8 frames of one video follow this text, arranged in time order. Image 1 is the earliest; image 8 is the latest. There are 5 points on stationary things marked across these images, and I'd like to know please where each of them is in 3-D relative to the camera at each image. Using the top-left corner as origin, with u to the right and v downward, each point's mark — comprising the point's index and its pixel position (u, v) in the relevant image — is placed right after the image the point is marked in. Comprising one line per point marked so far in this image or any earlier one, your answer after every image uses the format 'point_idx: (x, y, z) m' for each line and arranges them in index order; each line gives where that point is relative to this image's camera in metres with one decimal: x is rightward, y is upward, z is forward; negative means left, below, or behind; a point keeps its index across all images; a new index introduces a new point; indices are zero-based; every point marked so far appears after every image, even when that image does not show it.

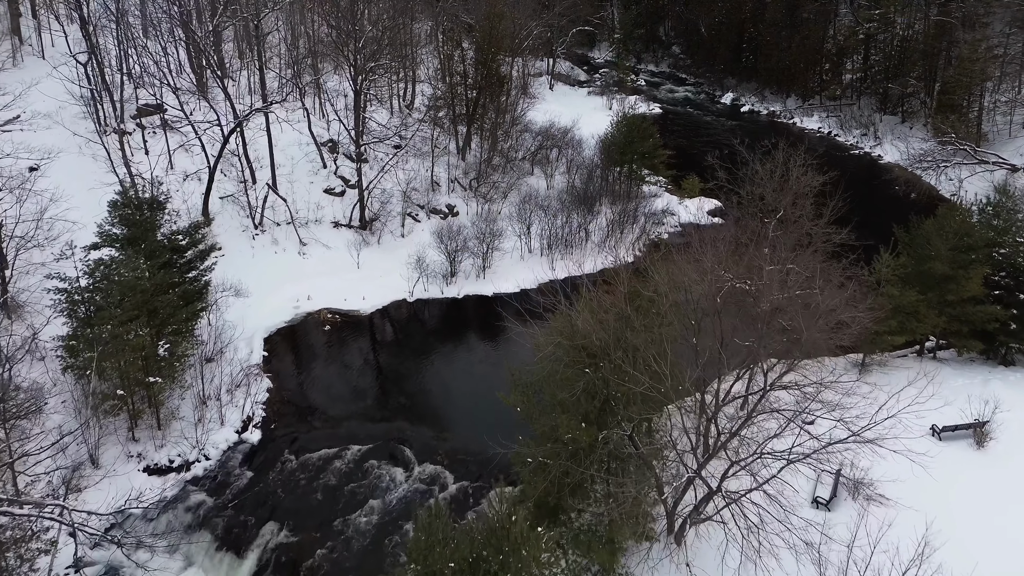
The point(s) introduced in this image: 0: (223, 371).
0: (-7.9, -2.3, +19.5) m
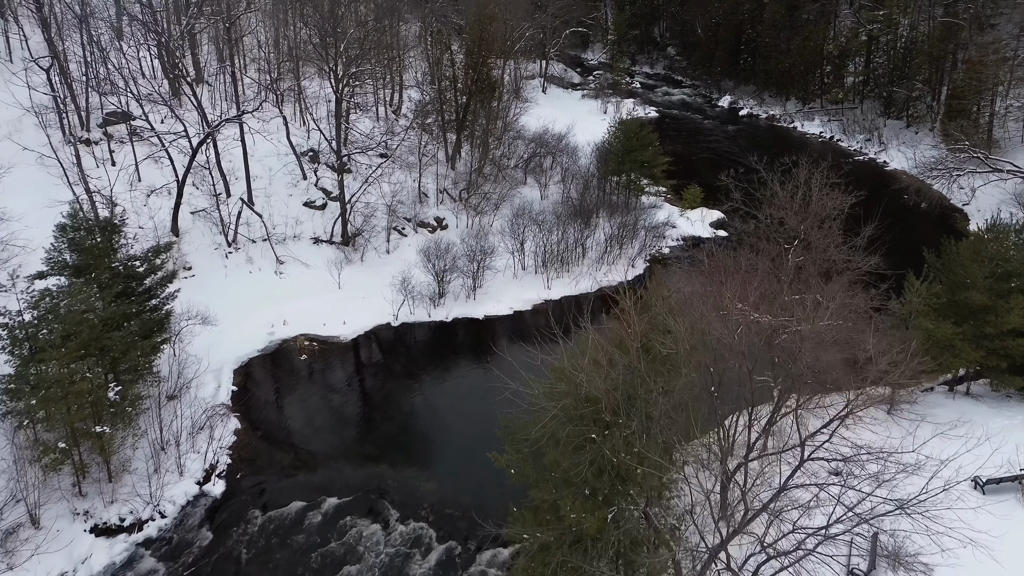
0: (-8.1, -3.1, +17.6) m
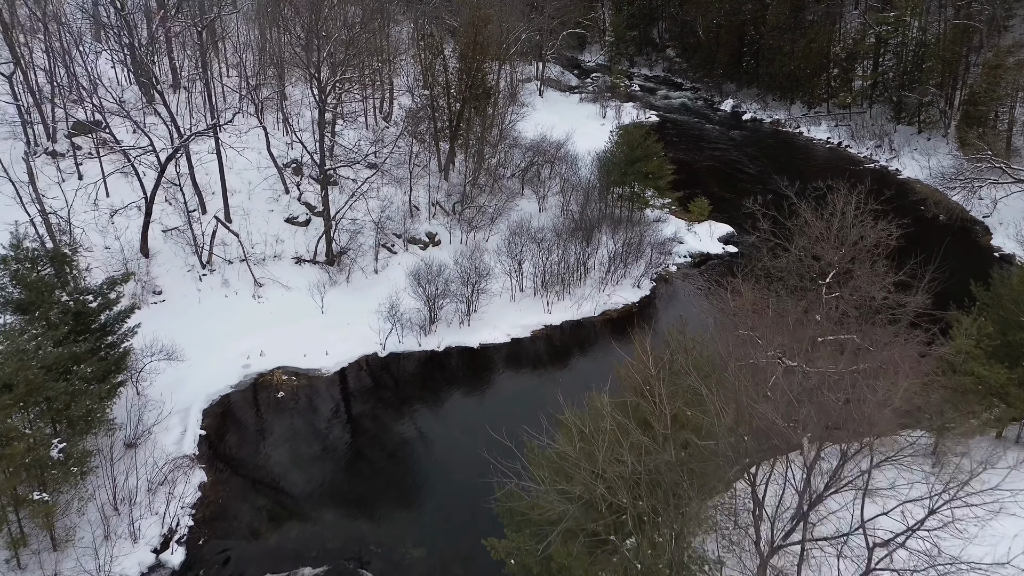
0: (-8.1, -3.9, +15.7) m
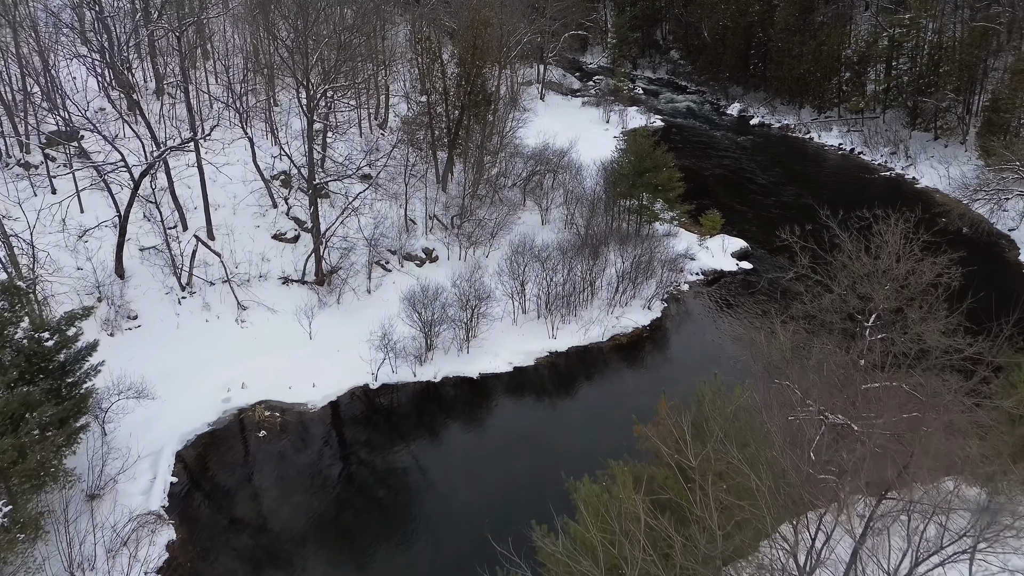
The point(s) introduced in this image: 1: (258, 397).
0: (-8.1, -4.7, +14.1) m
1: (-6.9, -3.0, +19.5) m
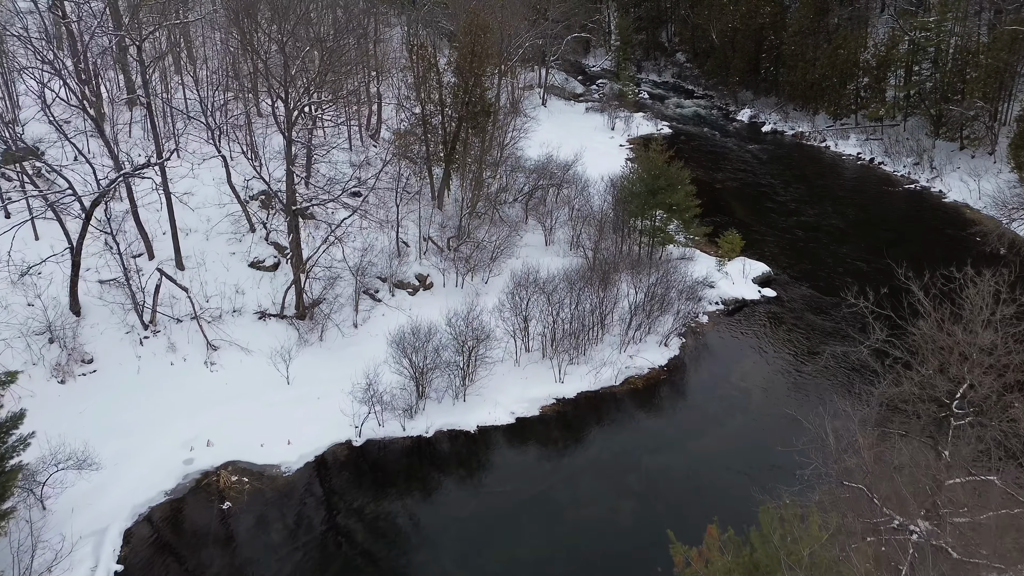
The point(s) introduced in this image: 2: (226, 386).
0: (-8.0, -5.7, +11.7) m
1: (-6.9, -4.0, +17.1) m
2: (-7.7, -2.6, +19.1) m
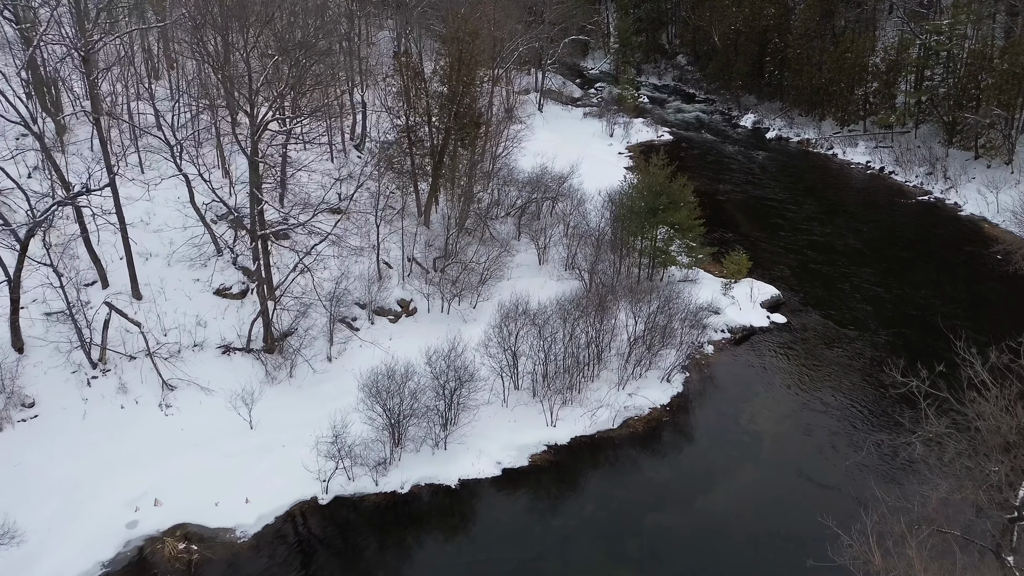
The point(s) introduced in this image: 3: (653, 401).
0: (-8.3, -6.6, +9.8) m
1: (-7.2, -4.9, +15.3) m
2: (-8.0, -3.5, +17.2) m
3: (+3.9, -3.1, +19.8) m
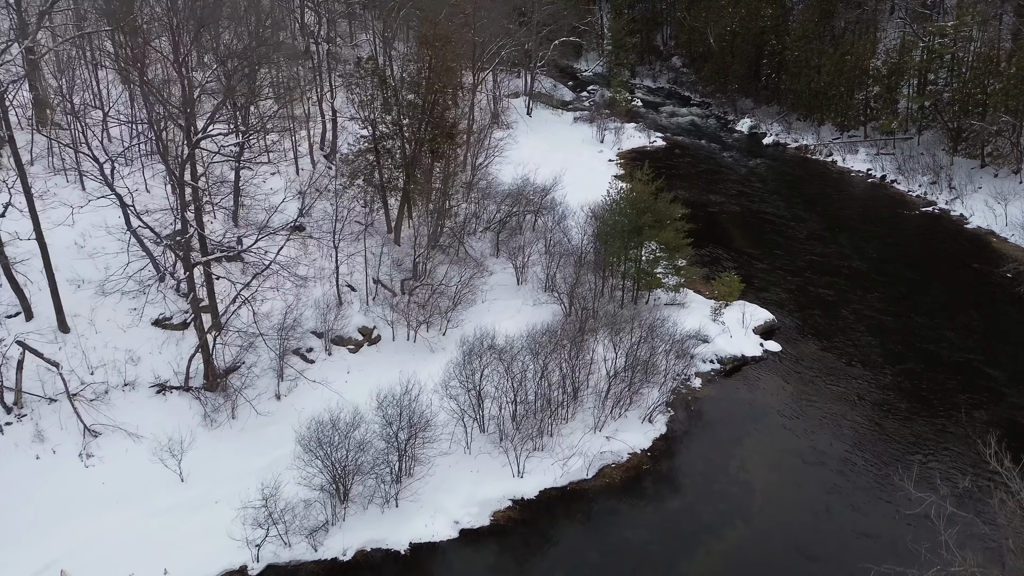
0: (-9.2, -7.4, +8.0) m
1: (-8.1, -5.7, +13.4) m
2: (-8.9, -4.3, +15.3) m
3: (+3.0, -3.9, +18.0) m
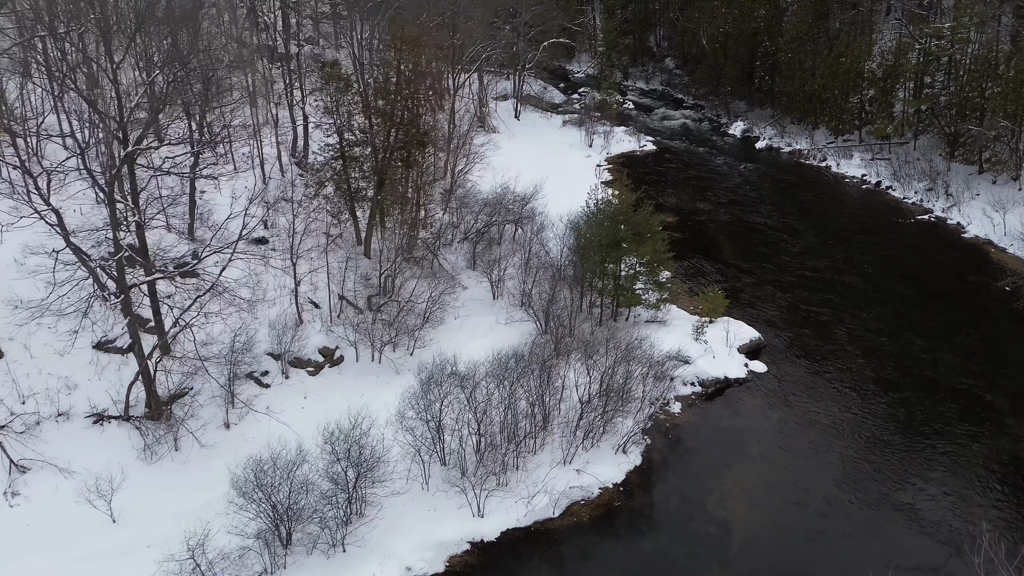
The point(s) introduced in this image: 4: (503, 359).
0: (-10.0, -7.9, +6.8) m
1: (-8.9, -6.2, +12.2) m
2: (-9.7, -4.8, +14.1) m
3: (+2.2, -4.4, +16.8) m
4: (-0.3, -1.8, +17.8) m
